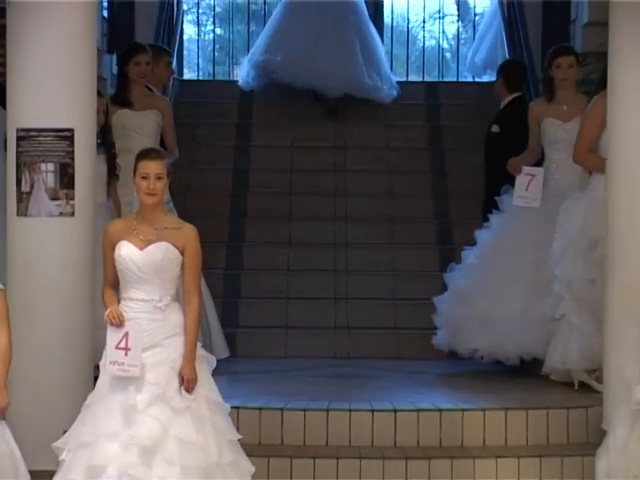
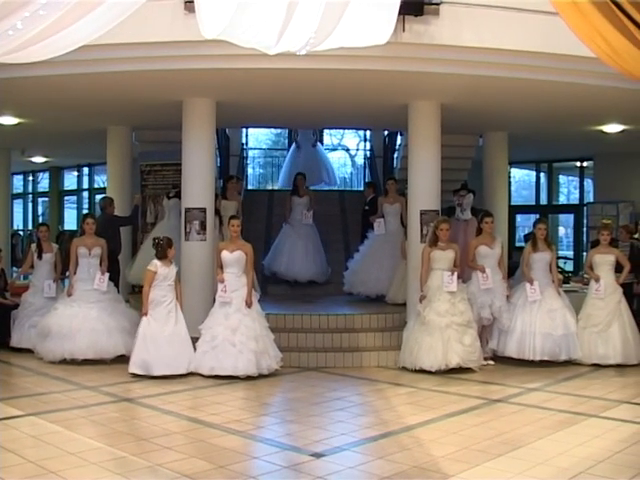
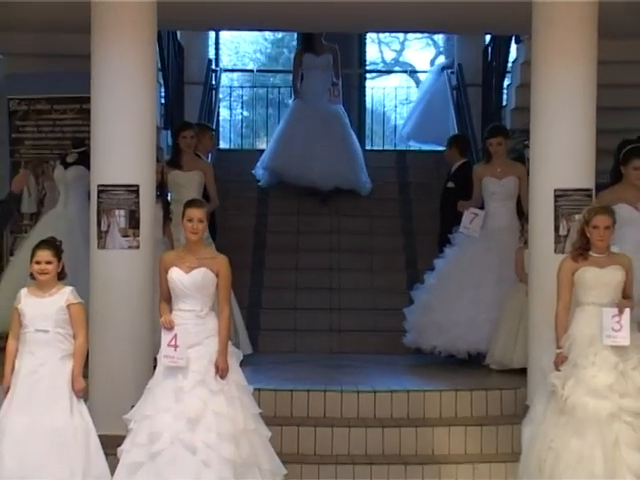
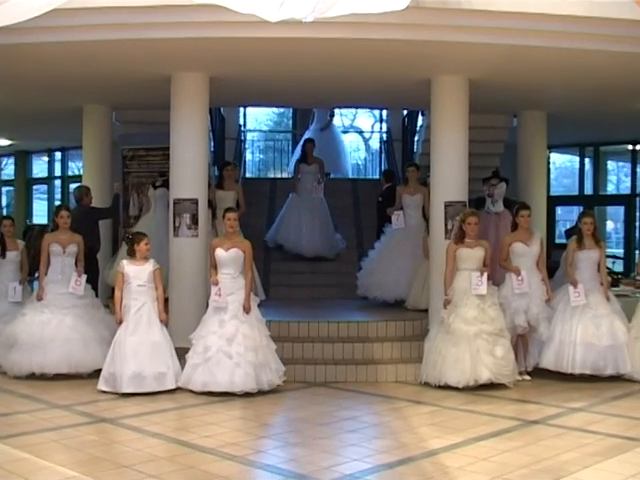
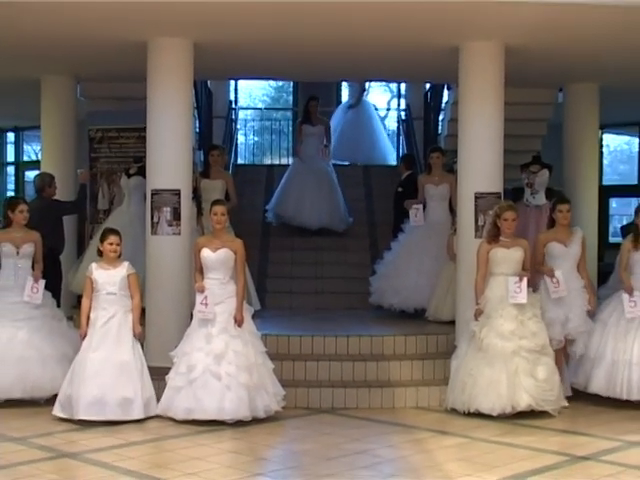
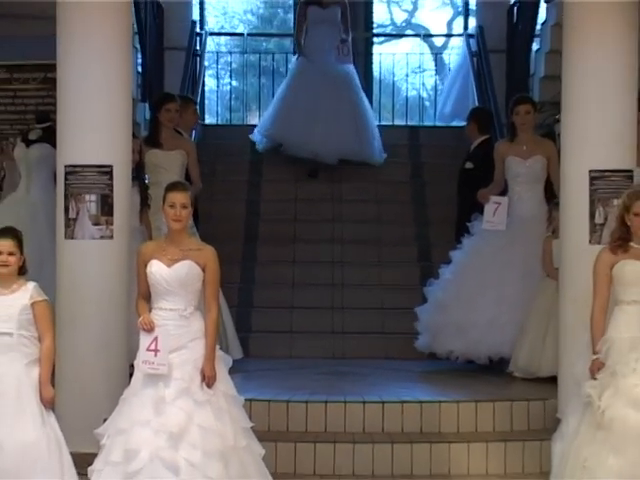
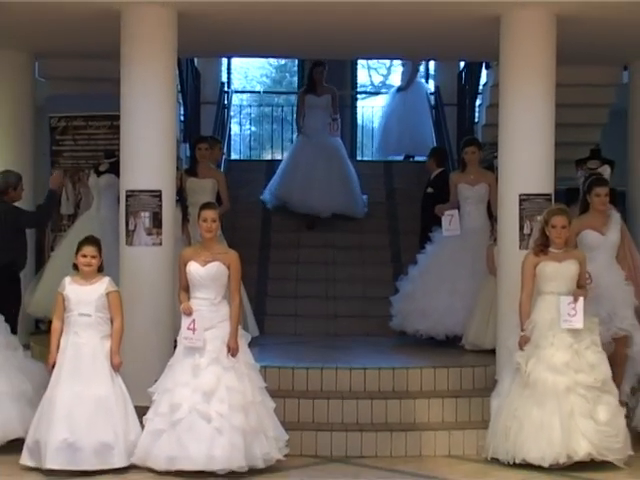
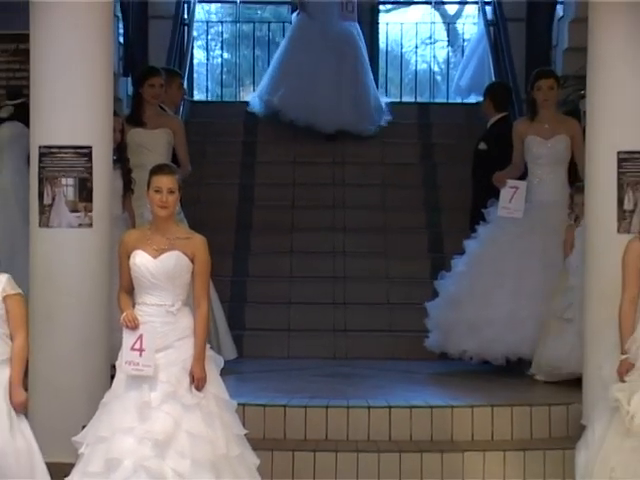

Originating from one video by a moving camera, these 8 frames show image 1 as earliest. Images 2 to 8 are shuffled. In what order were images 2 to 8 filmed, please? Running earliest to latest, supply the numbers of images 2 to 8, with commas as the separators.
8, 6, 3, 7, 5, 4, 2
